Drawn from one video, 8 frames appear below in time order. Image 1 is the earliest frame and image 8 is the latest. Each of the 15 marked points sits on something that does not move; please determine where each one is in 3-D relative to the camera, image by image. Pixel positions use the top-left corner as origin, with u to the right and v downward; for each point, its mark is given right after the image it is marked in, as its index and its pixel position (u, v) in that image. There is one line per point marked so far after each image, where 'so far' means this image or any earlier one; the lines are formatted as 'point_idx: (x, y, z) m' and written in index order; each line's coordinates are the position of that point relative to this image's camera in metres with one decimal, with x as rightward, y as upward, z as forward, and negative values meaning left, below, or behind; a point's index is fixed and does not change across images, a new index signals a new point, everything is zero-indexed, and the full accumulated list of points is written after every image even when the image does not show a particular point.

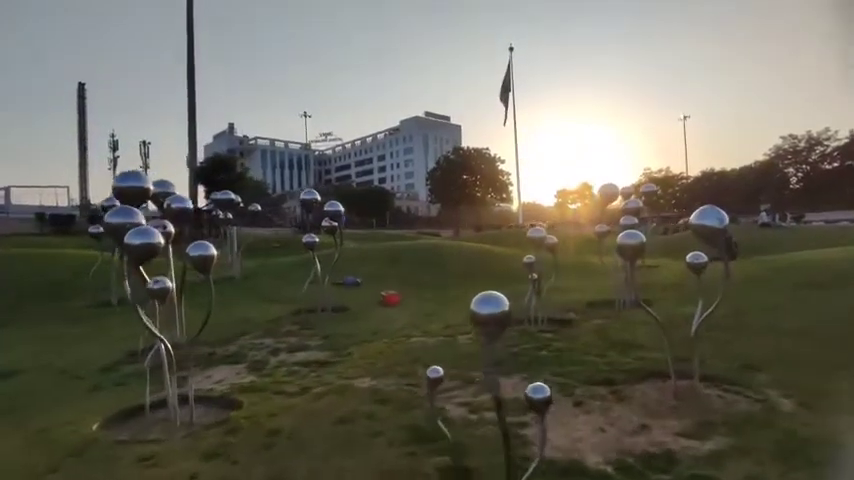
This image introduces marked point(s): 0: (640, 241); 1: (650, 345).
0: (+2.0, 0.0, +6.8) m
1: (+2.9, -1.4, +9.3) m
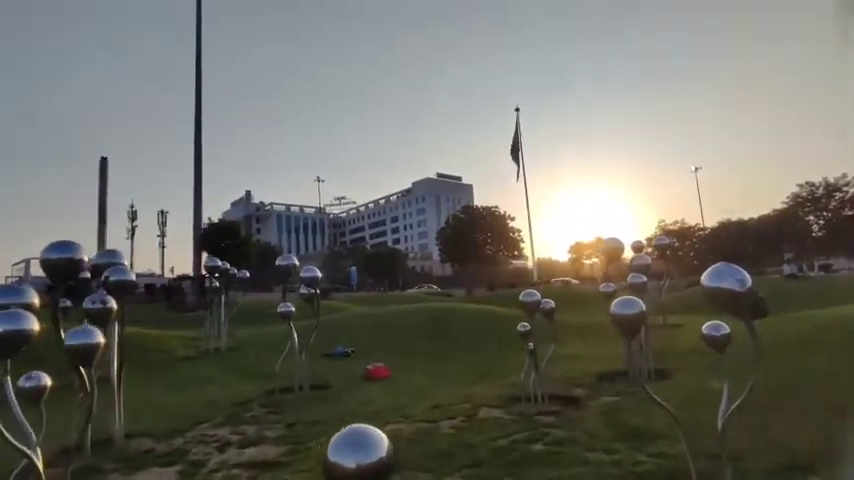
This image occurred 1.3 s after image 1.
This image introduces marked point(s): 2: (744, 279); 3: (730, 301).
0: (+1.5, -0.5, +5.2) m
1: (+2.5, -2.0, +7.5) m
2: (+2.1, -0.3, +4.7) m
3: (+2.0, -0.4, +4.7) m
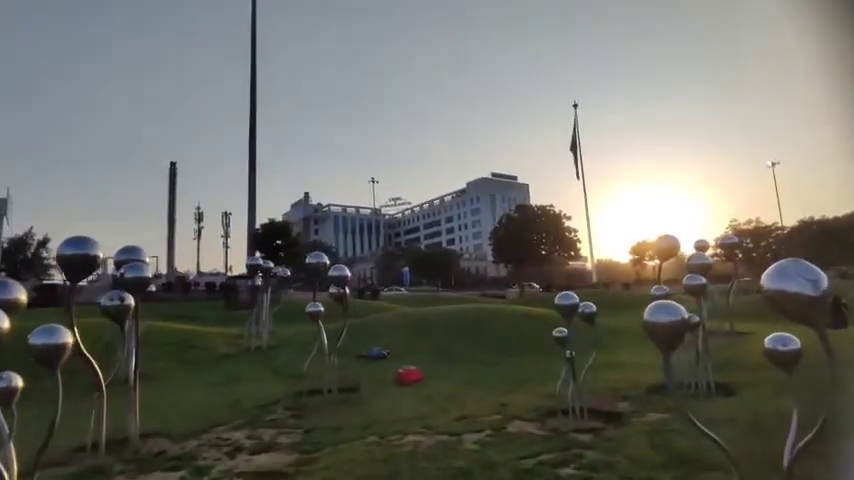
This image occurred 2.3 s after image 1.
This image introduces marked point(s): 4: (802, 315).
0: (+1.5, -0.5, +4.3) m
1: (+2.7, -2.0, +6.5) m
2: (+2.0, -0.2, +3.7) m
3: (+1.9, -0.4, +3.8) m
4: (+1.9, -0.4, +3.8) m
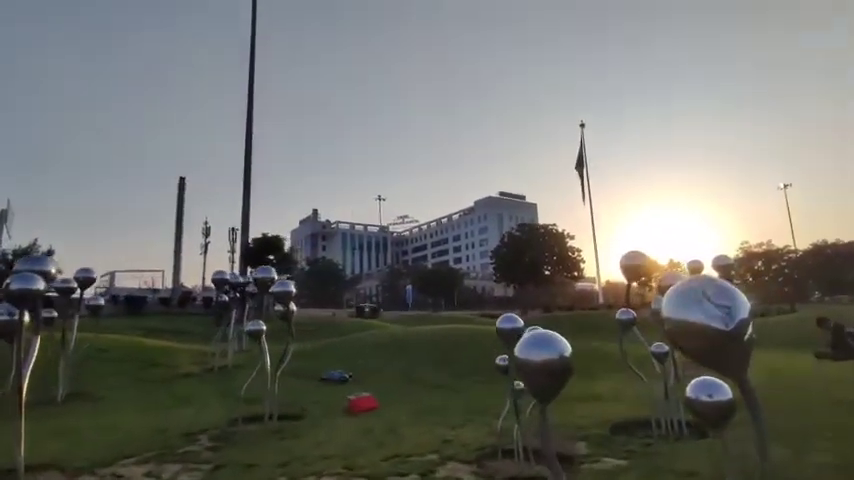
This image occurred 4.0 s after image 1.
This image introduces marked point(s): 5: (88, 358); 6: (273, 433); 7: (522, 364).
0: (+0.6, -0.5, +3.1) m
1: (+1.7, -2.1, +5.3) m
2: (+1.1, -0.3, +2.5) m
3: (+1.0, -0.4, +2.6) m
4: (+1.0, -0.4, +2.6) m
5: (-9.2, -3.2, +19.4) m
6: (-2.3, -2.9, +10.7) m
7: (+0.4, -0.5, +3.1) m
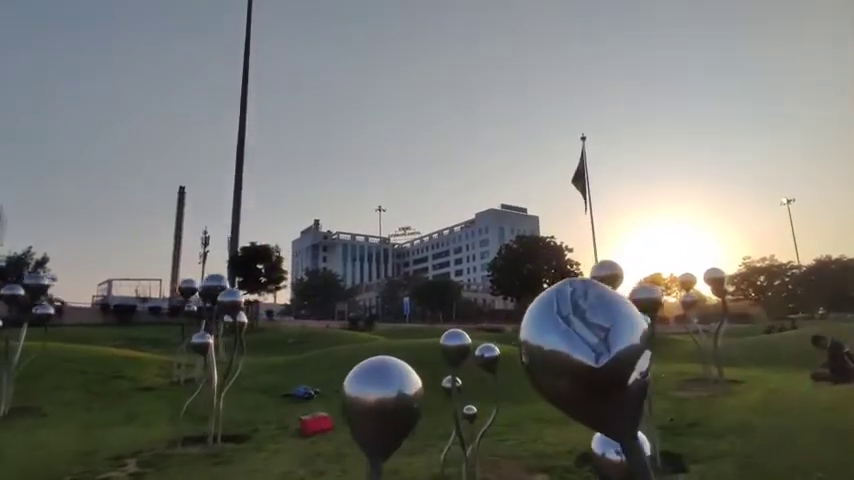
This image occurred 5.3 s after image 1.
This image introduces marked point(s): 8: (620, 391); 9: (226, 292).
0: (-0.1, -0.5, +2.2) m
1: (+1.1, -2.1, +4.3) m
2: (+0.4, -0.2, +1.6) m
3: (+0.3, -0.4, +1.6) m
4: (+0.3, -0.4, +1.7) m
5: (-9.8, -3.3, +18.5) m
6: (-2.9, -3.0, +9.8) m
7: (-0.2, -0.5, +2.2) m
8: (+0.4, -0.3, +1.6) m
9: (-3.1, -0.8, +11.1) m
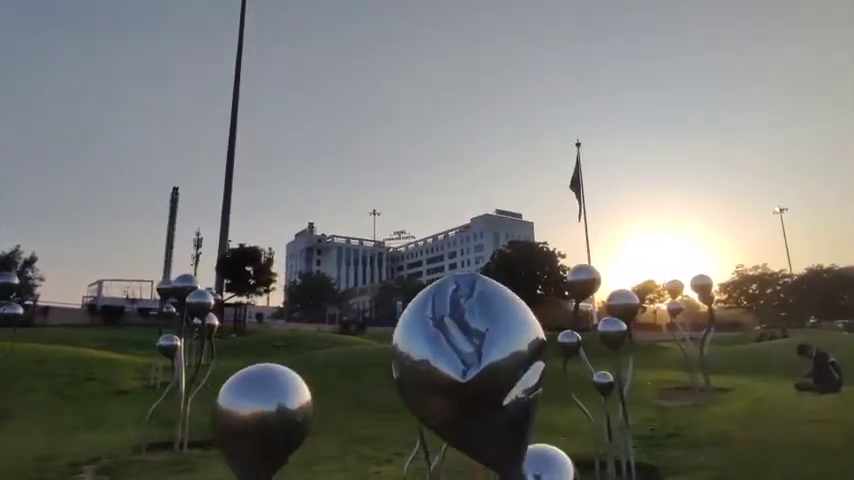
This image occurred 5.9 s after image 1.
0: (-0.4, -0.4, +1.9) m
1: (+0.7, -2.1, +4.0) m
2: (+0.1, -0.2, +1.3) m
3: (0.0, -0.3, +1.3) m
4: (+0.1, -0.4, +1.4) m
5: (-10.3, -3.3, +18.1) m
6: (-3.3, -2.9, +9.4) m
7: (-0.5, -0.5, +1.9) m
8: (+0.1, -0.3, +1.3) m
9: (-3.5, -0.8, +10.8) m
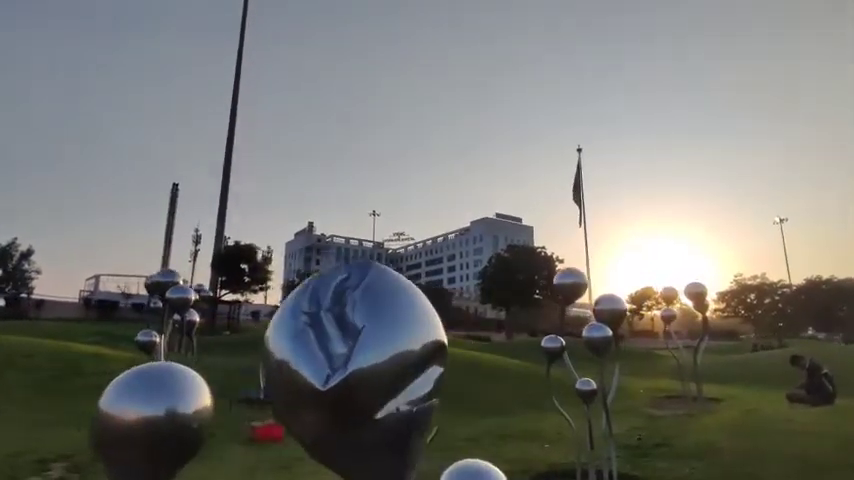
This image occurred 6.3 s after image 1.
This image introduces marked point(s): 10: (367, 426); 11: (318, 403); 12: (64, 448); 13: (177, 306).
0: (-0.6, -0.4, +1.7) m
1: (+0.5, -2.1, +3.8) m
2: (-0.1, -0.2, +1.1) m
3: (-0.2, -0.3, +1.1) m
4: (-0.2, -0.3, +1.1) m
5: (-10.5, -3.1, +17.8) m
6: (-3.6, -2.8, +9.2) m
7: (-0.7, -0.4, +1.7) m
8: (-0.1, -0.3, +1.1) m
9: (-3.7, -0.7, +10.6) m
10: (-0.1, -0.3, +1.1) m
11: (-0.2, -0.2, +1.1) m
12: (-5.0, -2.9, +9.9) m
13: (-3.6, -1.0, +10.6) m
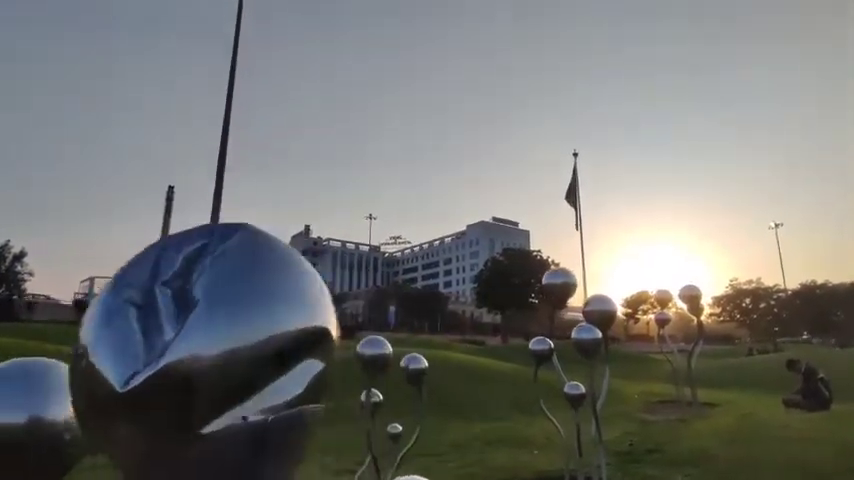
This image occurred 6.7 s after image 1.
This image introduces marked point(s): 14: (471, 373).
0: (-0.7, -0.3, +1.4) m
1: (+0.3, -2.1, +3.5) m
2: (-0.2, -0.1, +0.8) m
3: (-0.3, -0.3, +0.8) m
4: (-0.3, -0.3, +0.9) m
5: (-10.8, -3.1, +17.5) m
6: (-3.8, -2.8, +8.9) m
7: (-0.9, -0.4, +1.4) m
8: (-0.2, -0.2, +0.8) m
9: (-3.9, -0.7, +10.3) m
10: (-0.2, -0.2, +0.8) m
11: (-0.3, -0.2, +0.8) m
12: (-5.2, -2.9, +9.6) m
13: (-3.8, -1.0, +10.3) m
14: (+1.1, -3.6, +17.9) m
